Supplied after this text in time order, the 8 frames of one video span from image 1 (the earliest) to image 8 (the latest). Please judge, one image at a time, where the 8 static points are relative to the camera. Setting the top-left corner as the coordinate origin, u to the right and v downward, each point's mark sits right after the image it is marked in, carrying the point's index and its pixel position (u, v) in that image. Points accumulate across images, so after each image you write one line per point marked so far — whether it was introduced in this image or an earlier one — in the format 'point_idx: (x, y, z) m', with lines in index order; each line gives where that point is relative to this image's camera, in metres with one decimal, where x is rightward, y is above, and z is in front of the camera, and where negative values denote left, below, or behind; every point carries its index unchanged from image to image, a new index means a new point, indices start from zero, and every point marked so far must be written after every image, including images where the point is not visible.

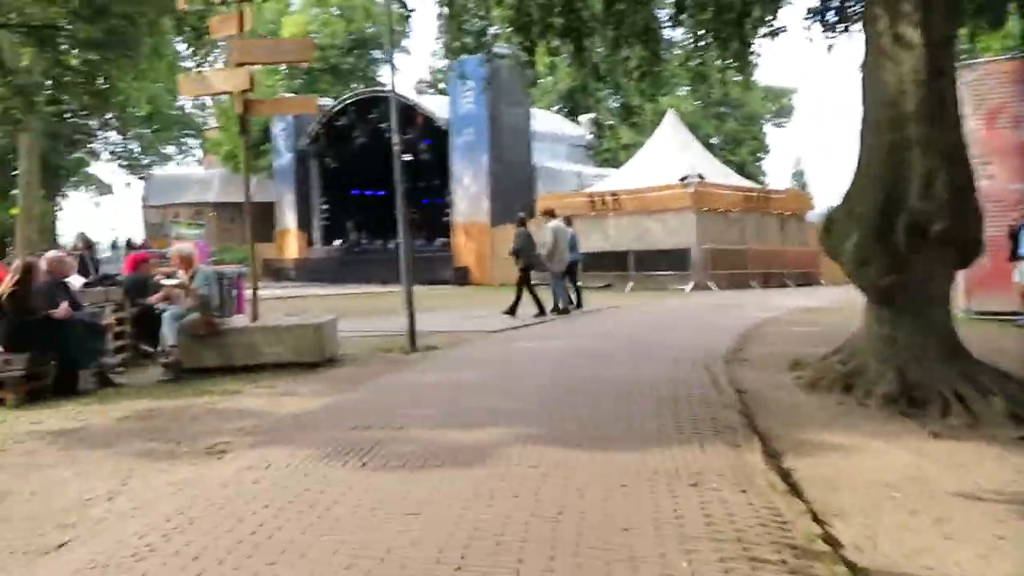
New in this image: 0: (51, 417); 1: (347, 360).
0: (-4.3, -1.2, +7.6) m
1: (-2.2, -0.9, +10.5) m
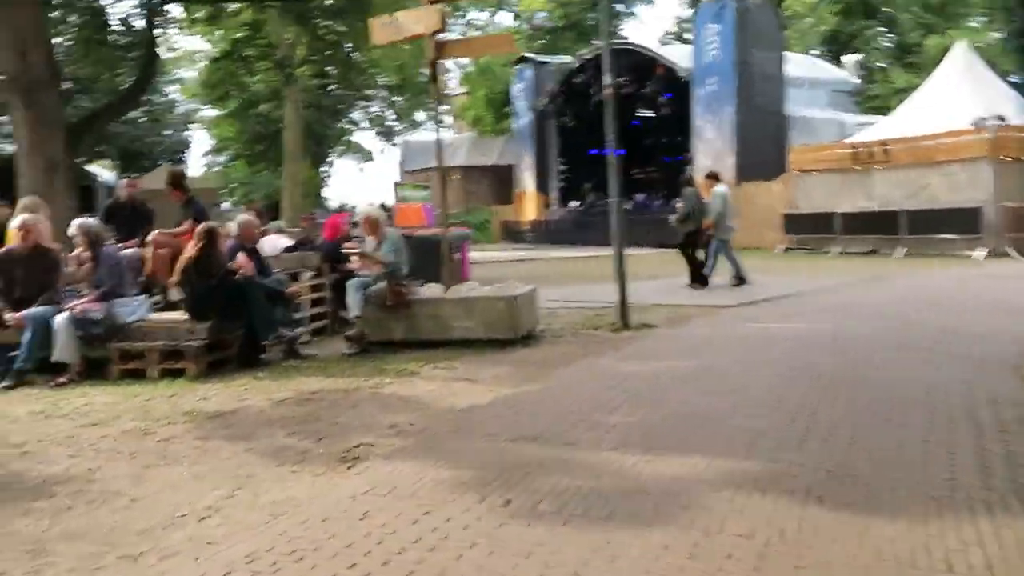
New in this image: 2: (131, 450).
0: (-2.5, -0.9, +7.0) m
1: (+0.4, -0.6, +9.2) m
2: (-2.6, -1.1, +5.5) m
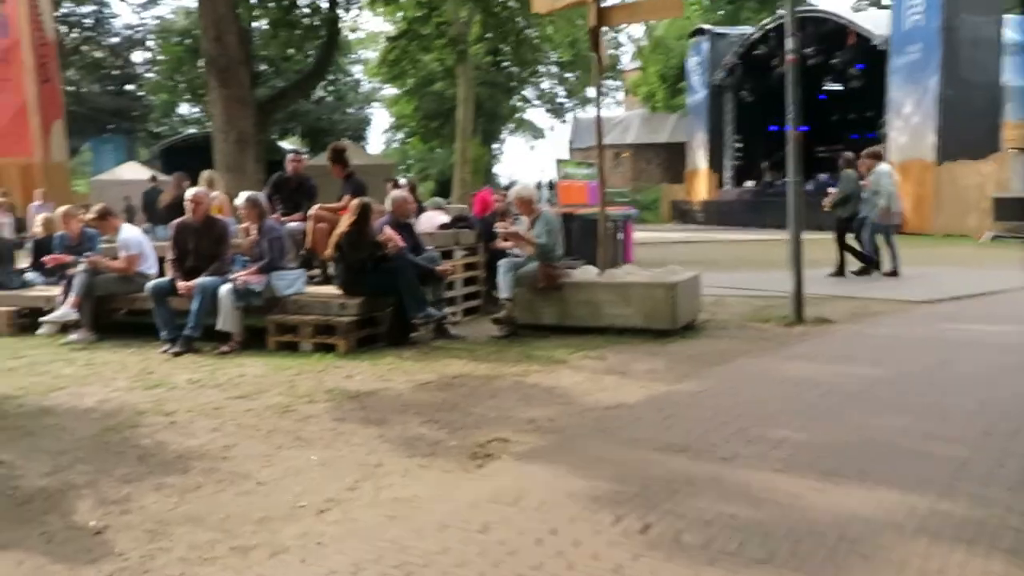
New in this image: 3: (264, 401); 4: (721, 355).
0: (-1.3, -0.7, +6.9) m
1: (+2.0, -0.4, +8.5) m
2: (-1.6, -0.9, +5.4) m
3: (-1.9, -0.9, +6.1) m
4: (+1.8, -0.6, +7.1) m
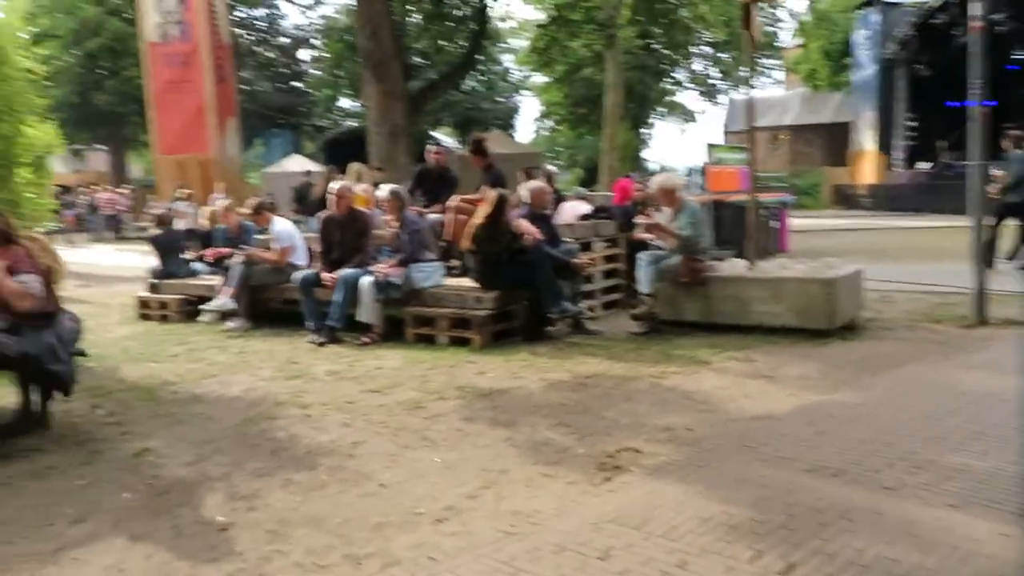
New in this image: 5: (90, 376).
0: (-0.1, -0.7, +6.8) m
1: (+3.4, -0.4, +7.7) m
2: (-0.7, -0.9, +5.4) m
3: (-0.9, -0.8, +6.1) m
4: (+3.0, -0.6, +6.4) m
5: (-3.8, -0.8, +7.3) m
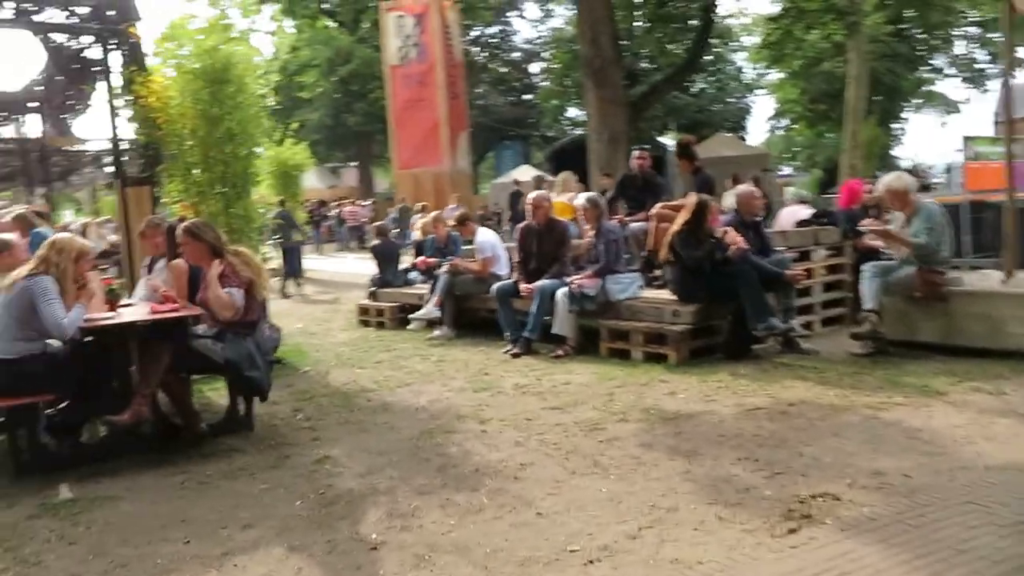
0: (+1.4, -0.8, +6.3) m
1: (+5.0, -0.5, +6.2) m
2: (+0.4, -1.0, +5.1) m
3: (+0.5, -0.9, +5.8) m
4: (+4.2, -0.7, +5.1) m
5: (-2.0, -0.9, +7.8) m
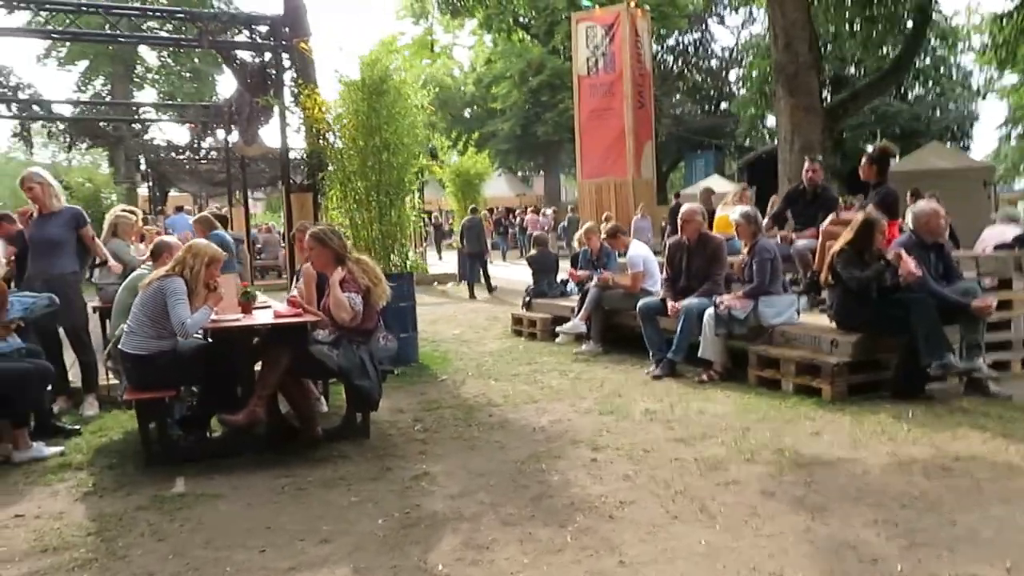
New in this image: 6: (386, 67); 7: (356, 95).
0: (+2.2, -1.0, +5.6) m
1: (+5.8, -0.9, +4.6) m
2: (+1.0, -1.1, +4.6) m
3: (+1.2, -1.1, +5.3) m
4: (+4.7, -1.0, +3.7) m
5: (-0.7, -1.0, +7.8) m
6: (-1.4, +2.4, +9.0) m
7: (-1.7, +2.1, +9.0) m
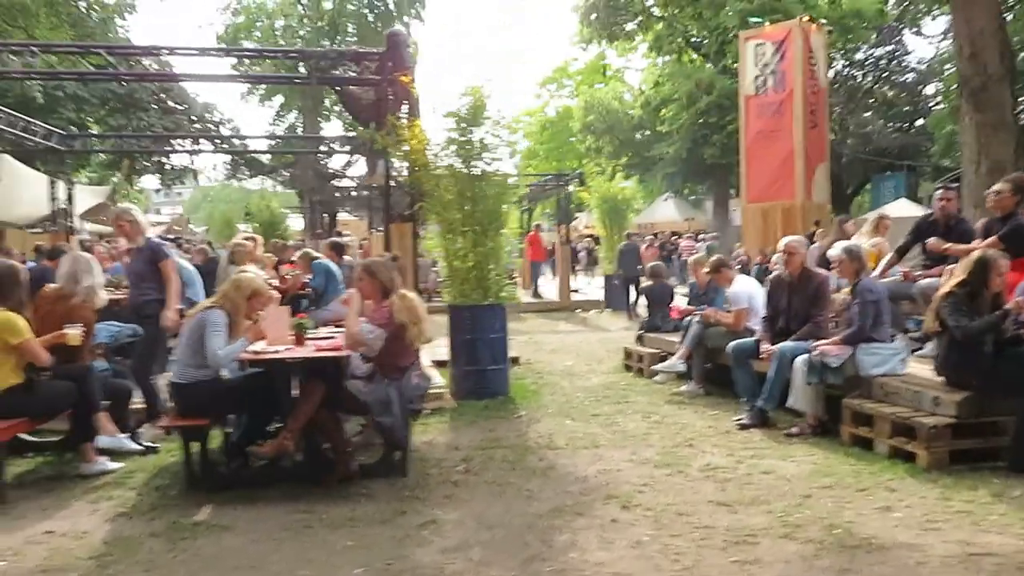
0: (+2.4, -1.3, +4.8) m
1: (+5.6, -1.2, +3.1) m
2: (+0.9, -1.4, +4.1) m
3: (+1.3, -1.3, +4.7) m
4: (+4.4, -1.3, +2.4) m
5: (0.0, -1.3, +7.6) m
6: (-0.4, +2.1, +9.0) m
7: (-0.7, +1.8, +9.0) m
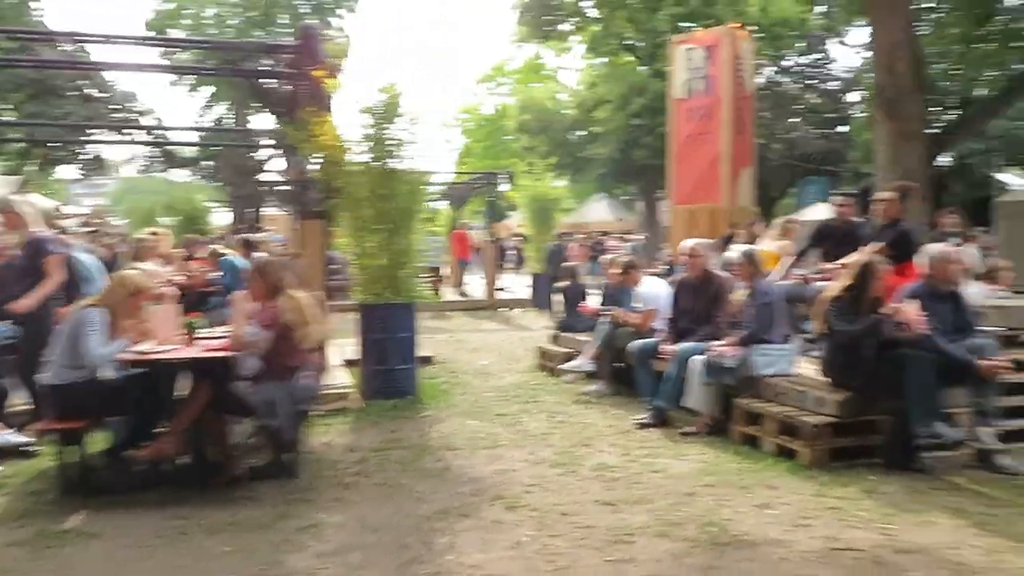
0: (+1.7, -1.3, +4.9) m
1: (+5.0, -1.3, +3.5) m
2: (+0.3, -1.4, +4.1) m
3: (+0.7, -1.4, +4.8) m
4: (+3.9, -1.3, +2.8) m
5: (-0.9, -1.3, +7.5) m
6: (-1.3, +2.1, +8.9) m
7: (-1.7, +1.8, +8.9) m
